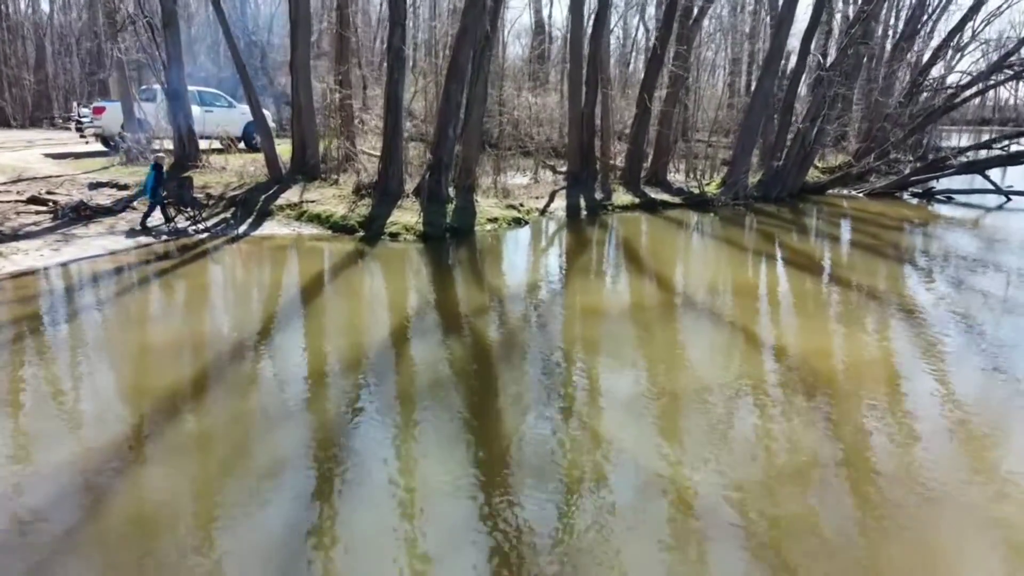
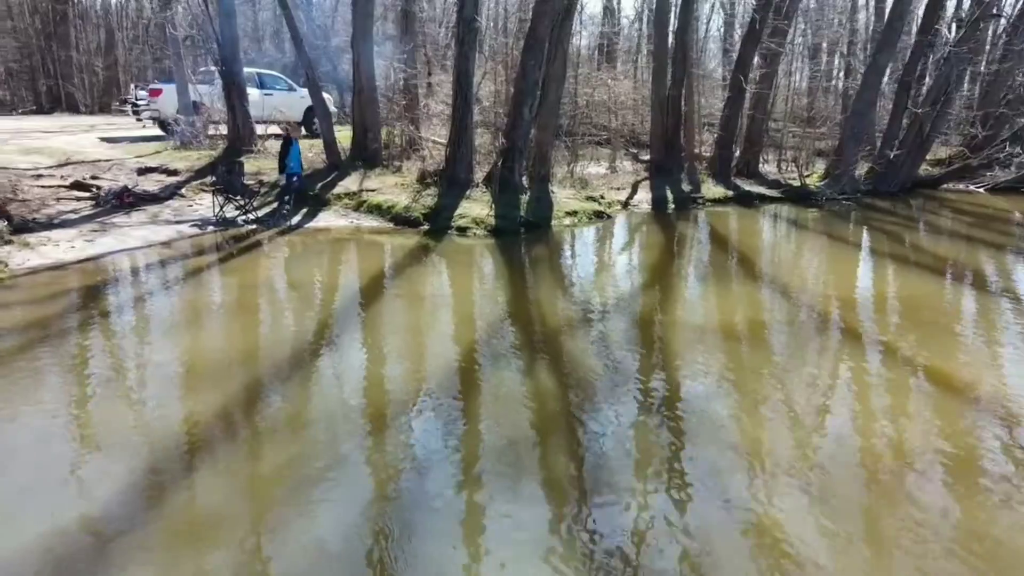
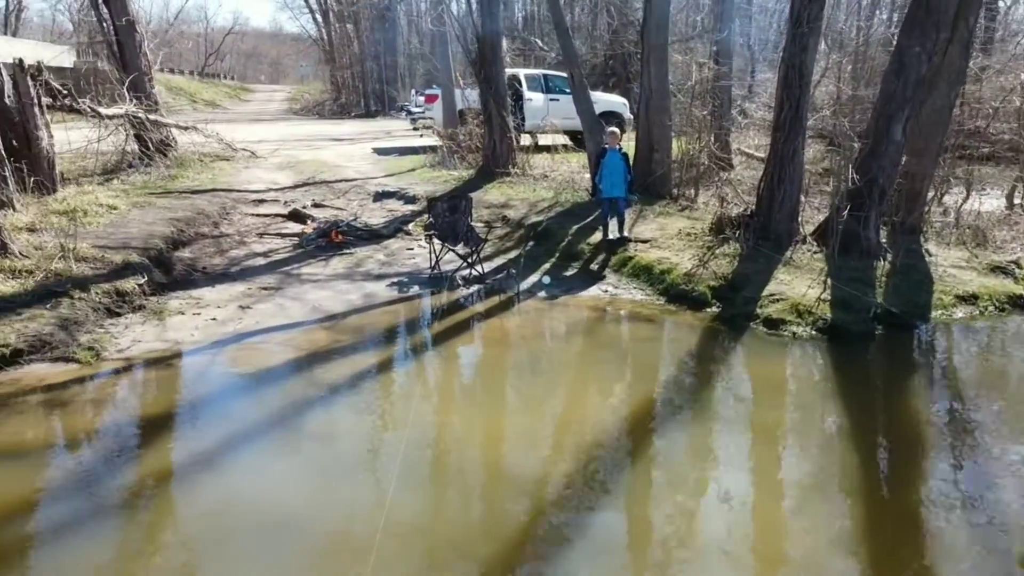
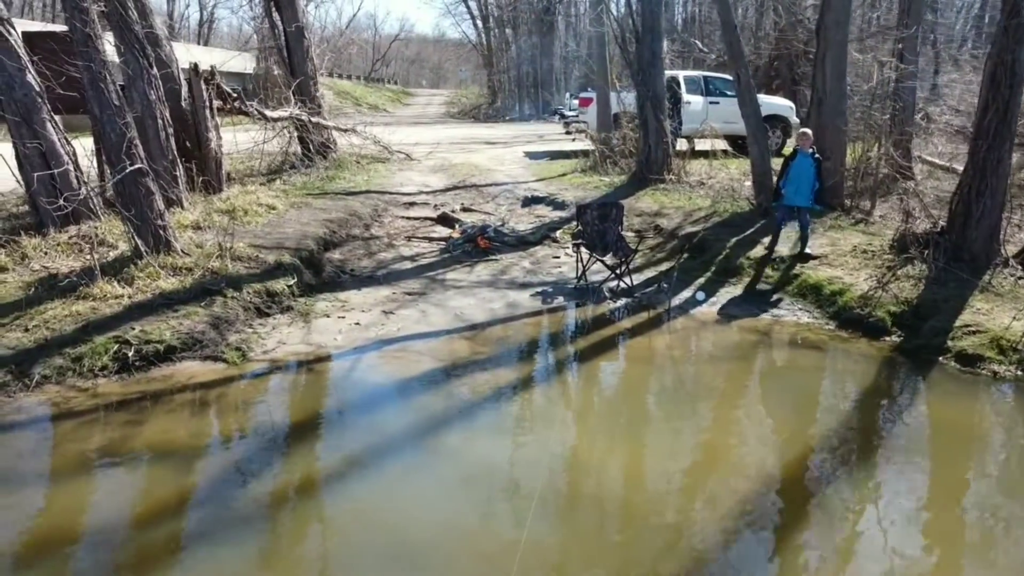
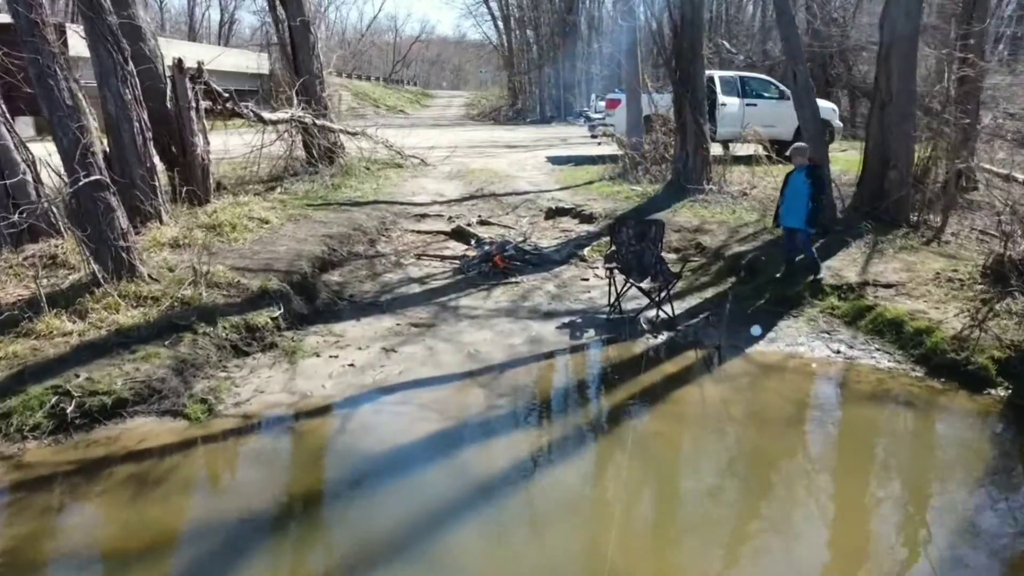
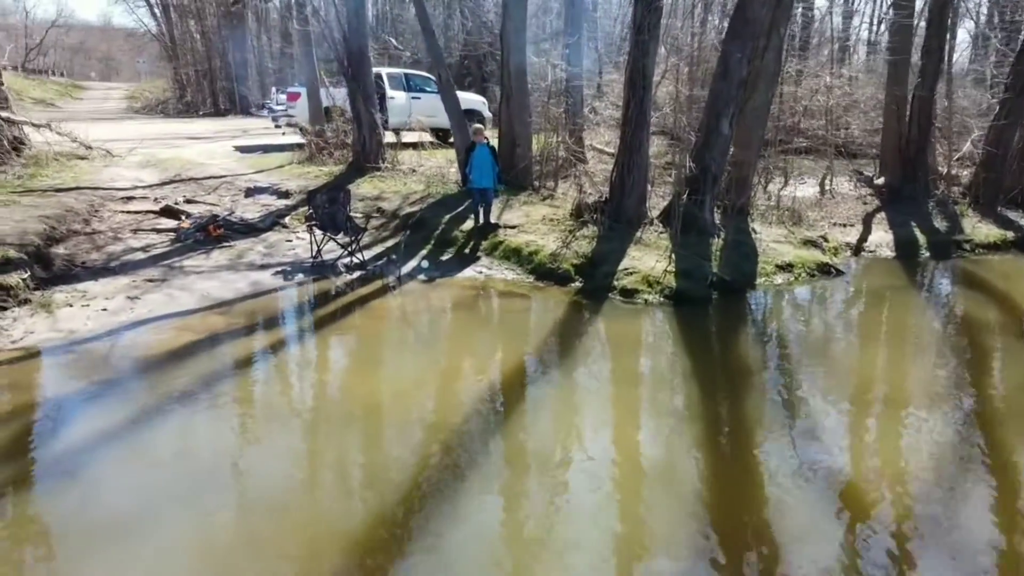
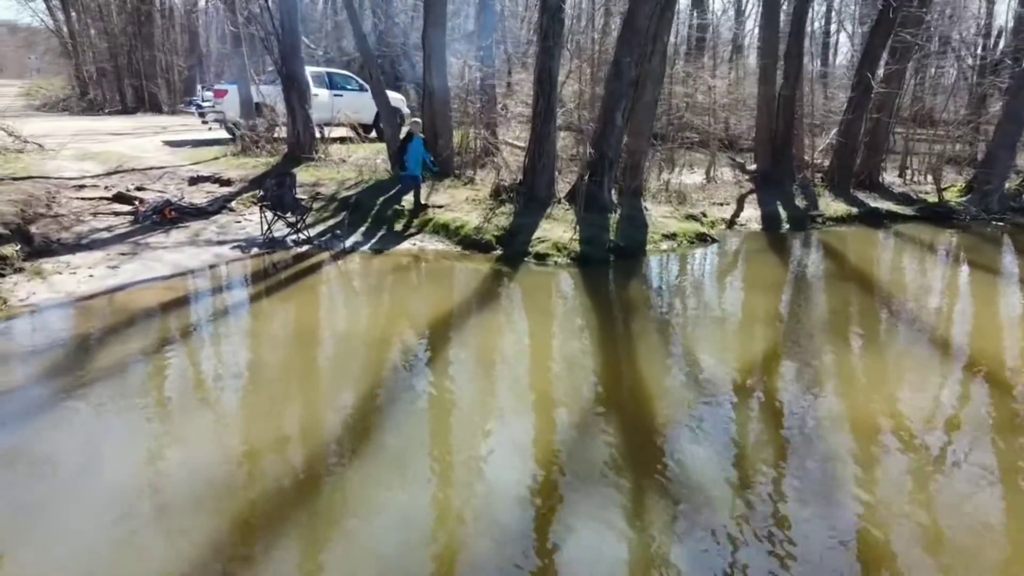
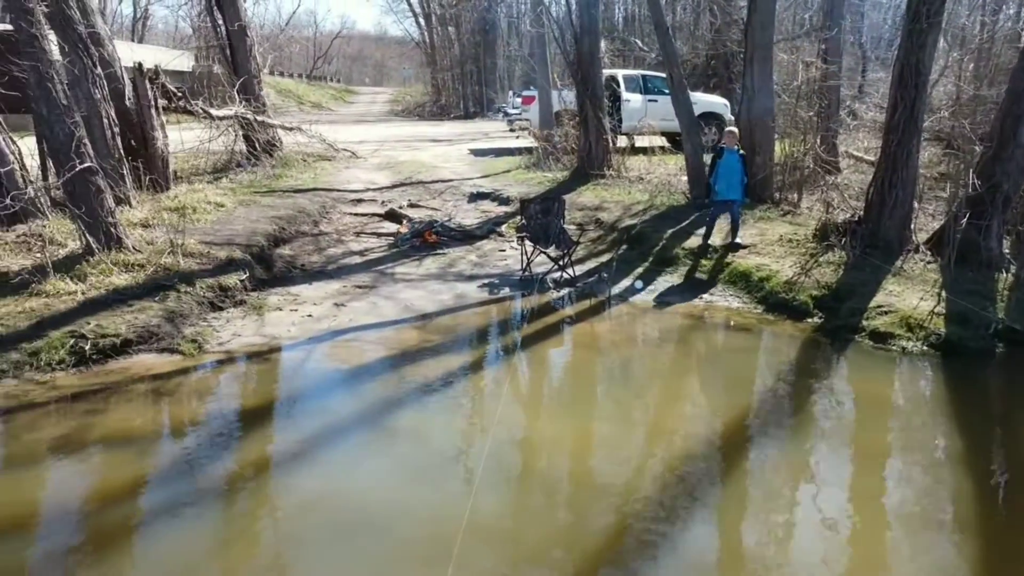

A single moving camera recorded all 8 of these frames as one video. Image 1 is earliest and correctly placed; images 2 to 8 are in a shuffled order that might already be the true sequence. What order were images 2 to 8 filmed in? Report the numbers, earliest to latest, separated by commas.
2, 7, 6, 3, 8, 4, 5
